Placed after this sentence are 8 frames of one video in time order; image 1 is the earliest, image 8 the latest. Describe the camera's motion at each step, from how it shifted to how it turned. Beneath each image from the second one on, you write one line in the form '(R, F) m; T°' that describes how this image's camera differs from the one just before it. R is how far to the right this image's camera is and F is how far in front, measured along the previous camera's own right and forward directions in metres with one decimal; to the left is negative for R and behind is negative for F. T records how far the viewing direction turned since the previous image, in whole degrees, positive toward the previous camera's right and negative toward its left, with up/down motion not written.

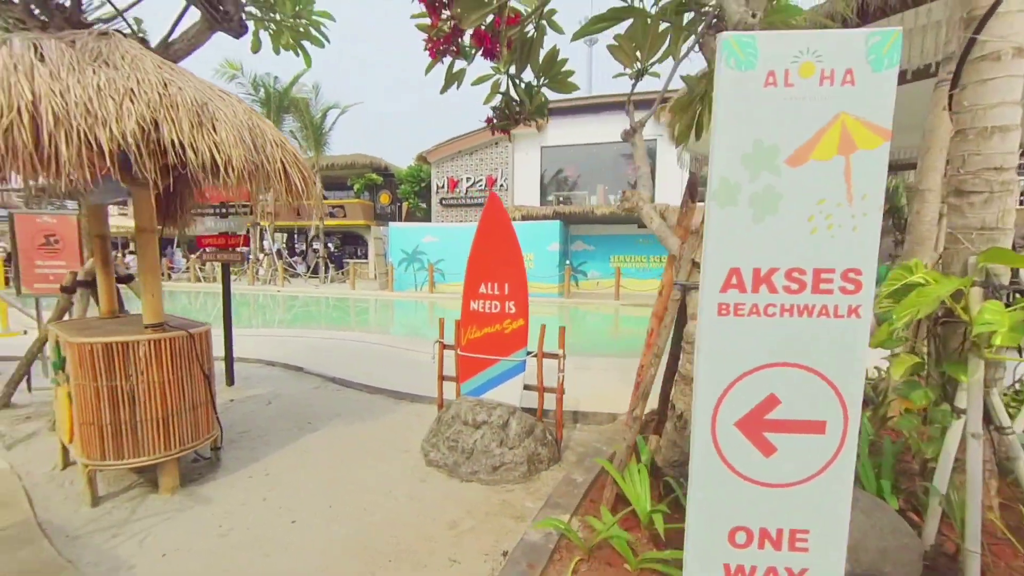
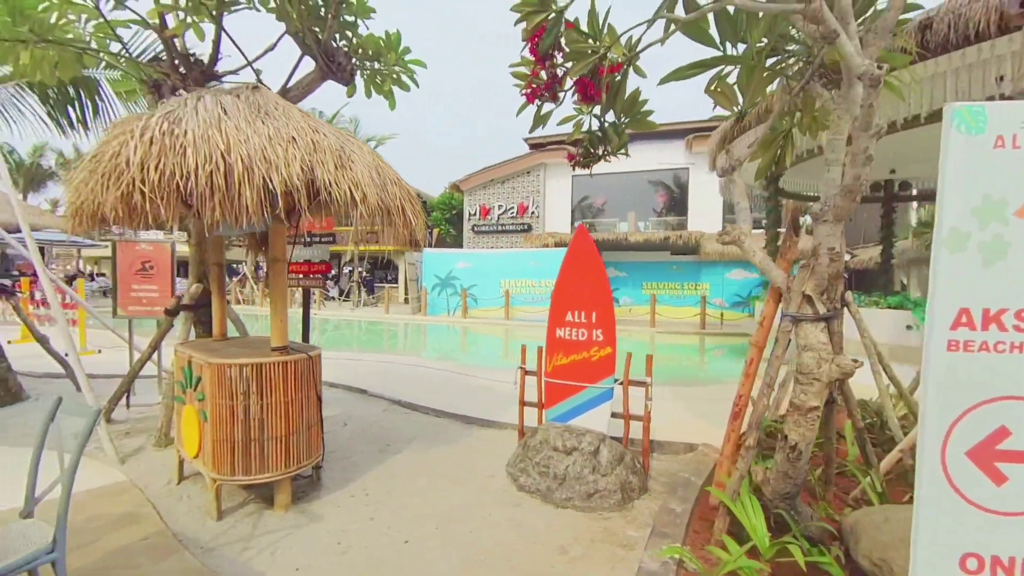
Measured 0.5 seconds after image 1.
(-0.6, -0.2) m; -3°
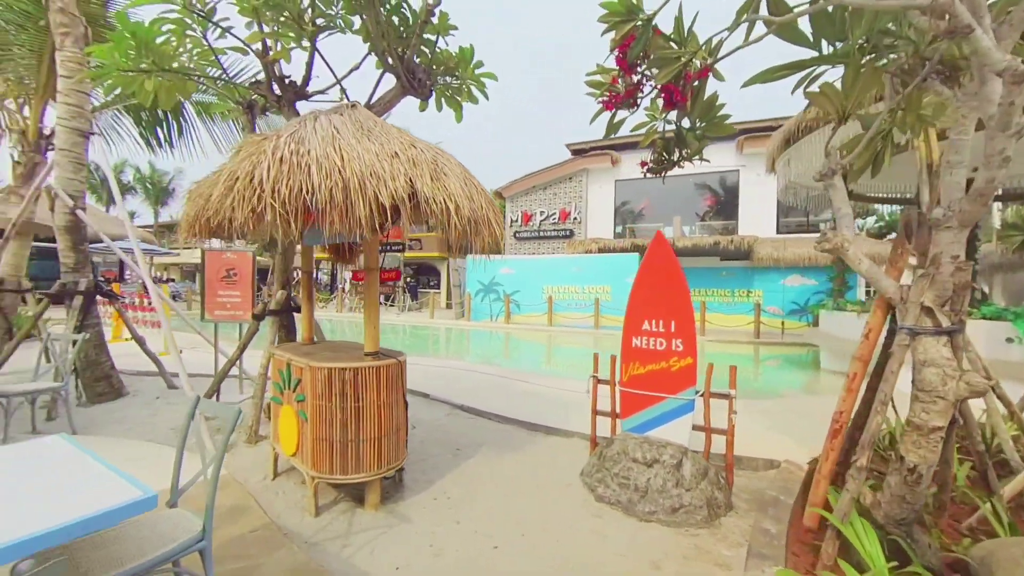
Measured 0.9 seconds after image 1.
(-0.4, 0.0) m; -5°
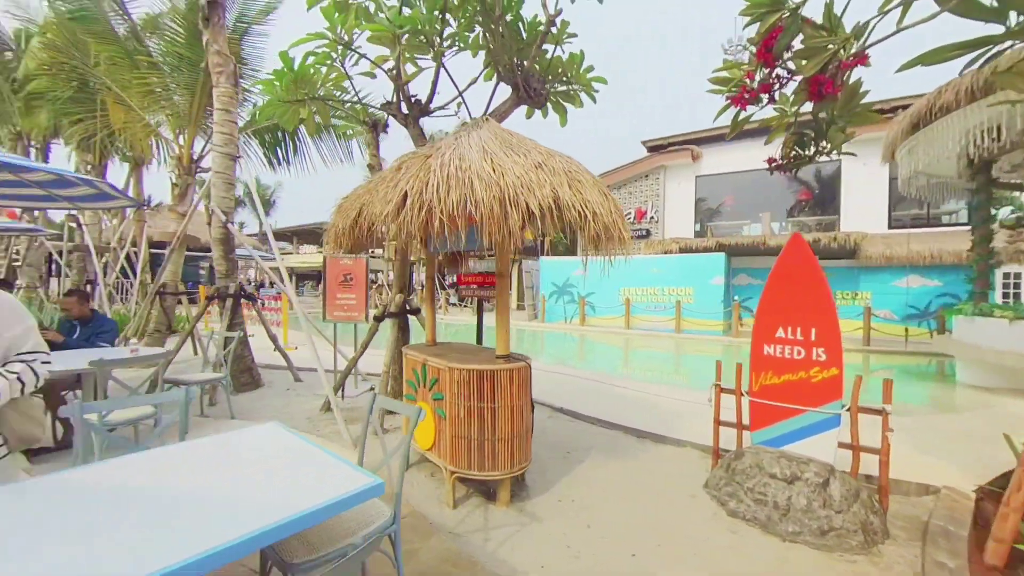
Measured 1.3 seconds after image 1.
(-0.5, -0.1) m; -9°
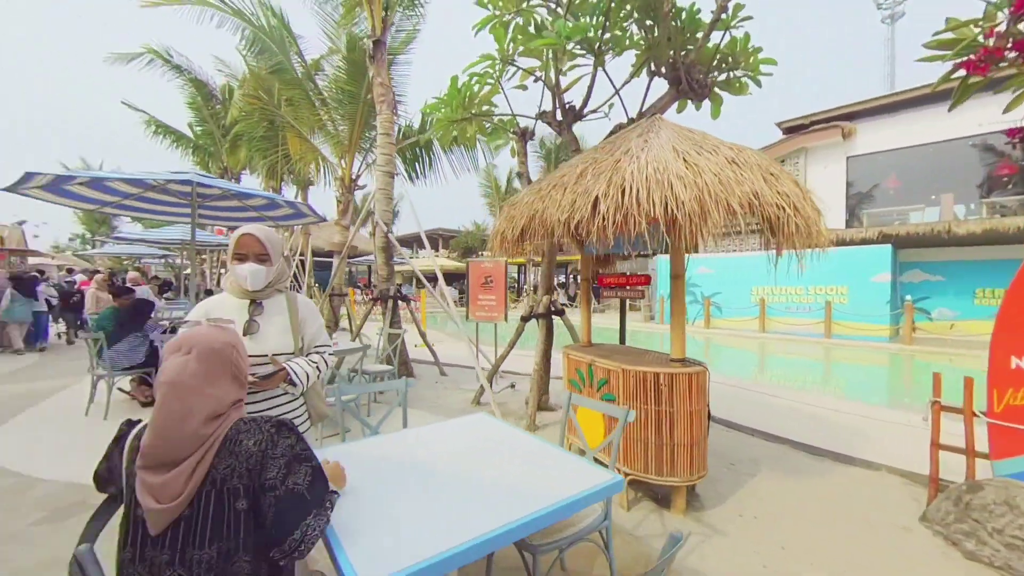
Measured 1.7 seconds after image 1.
(-0.6, -0.1) m; -14°
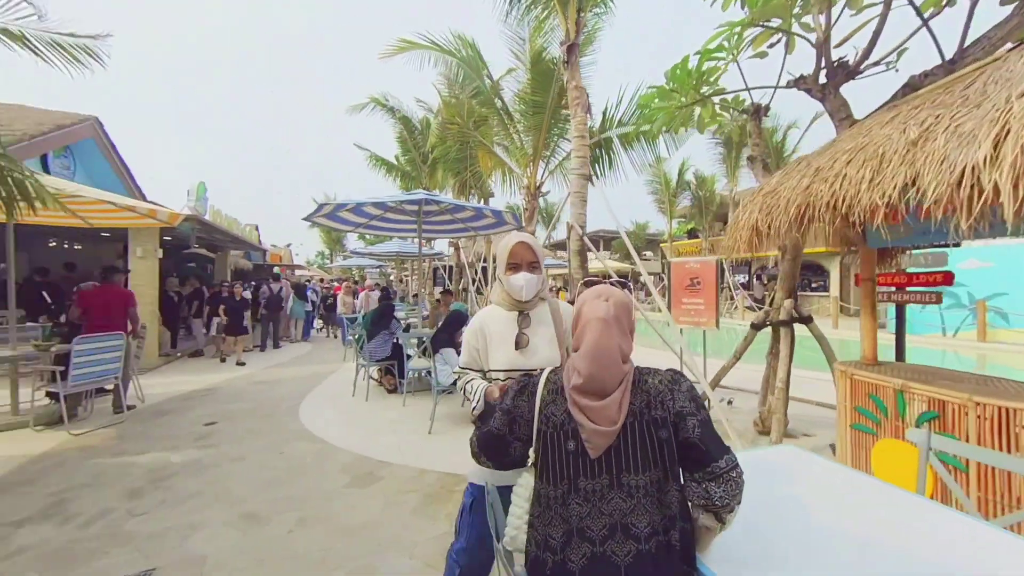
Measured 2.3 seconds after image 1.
(-0.8, +0.1) m; -21°
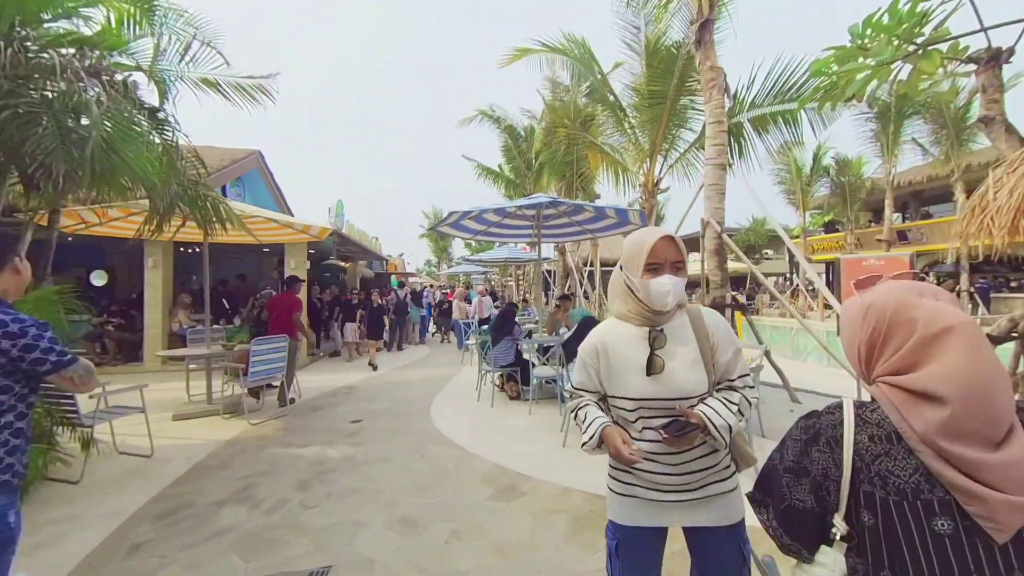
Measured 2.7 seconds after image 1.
(-0.5, +0.3) m; -13°
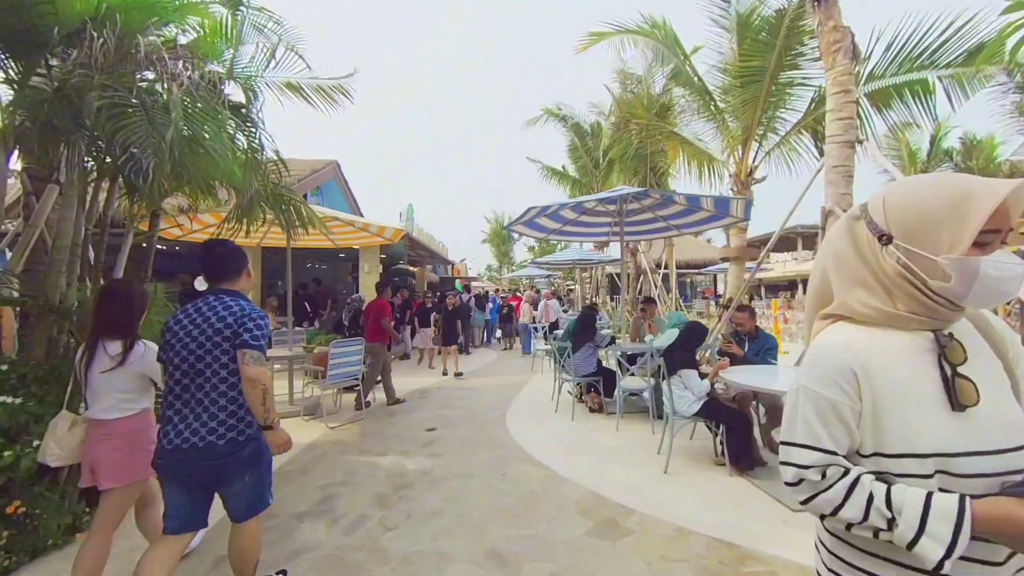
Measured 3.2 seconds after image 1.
(-0.3, +0.5) m; -8°
